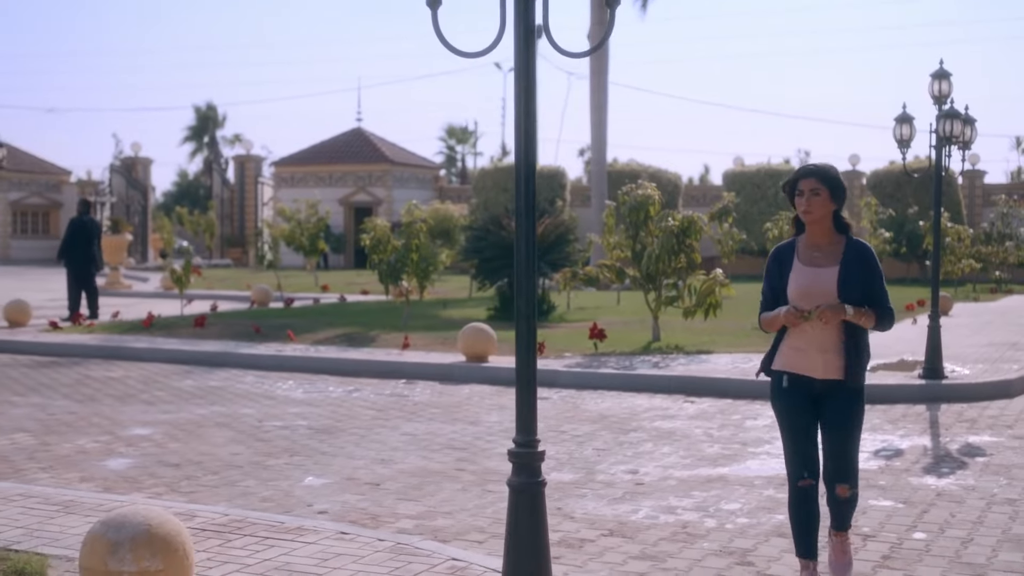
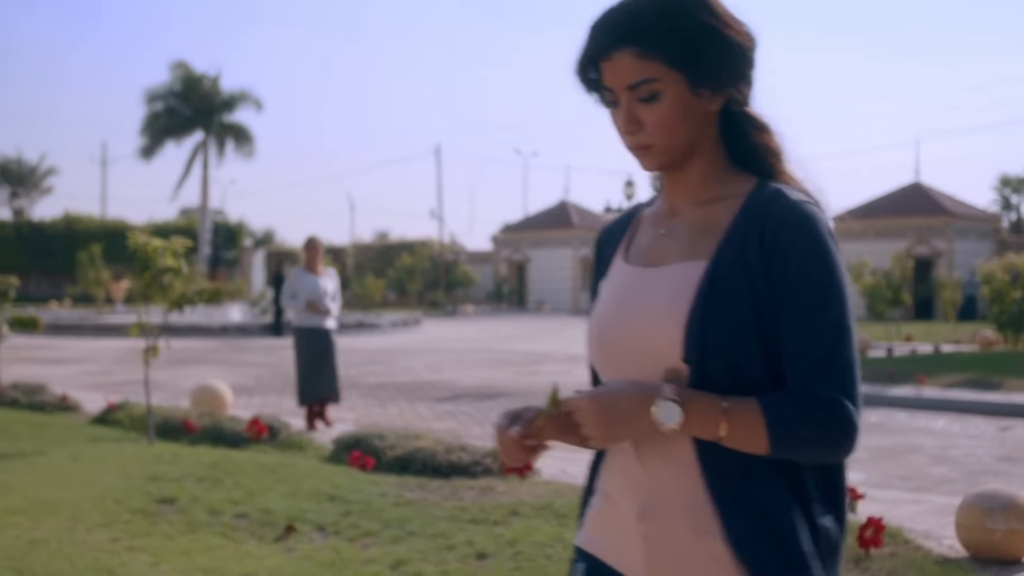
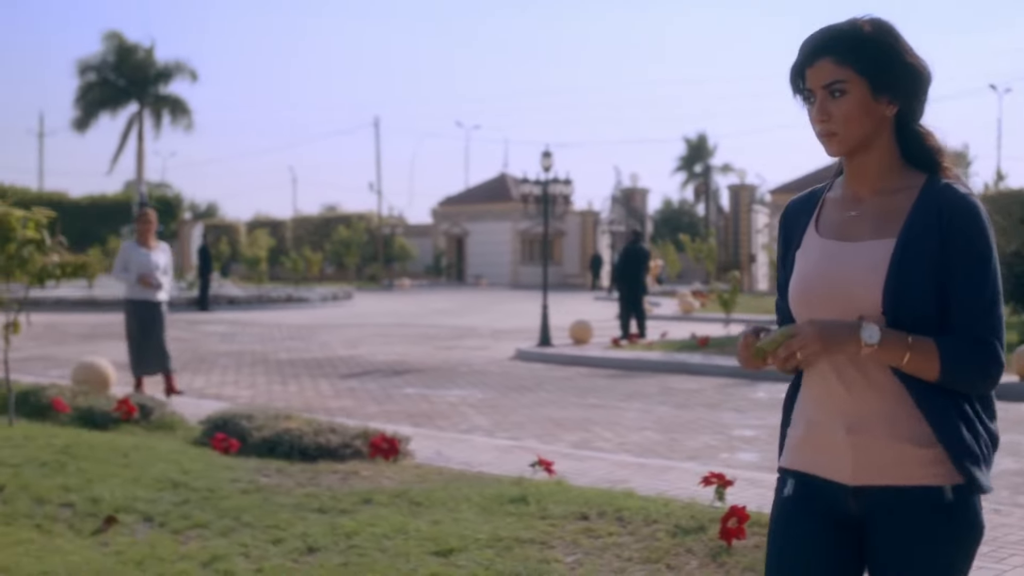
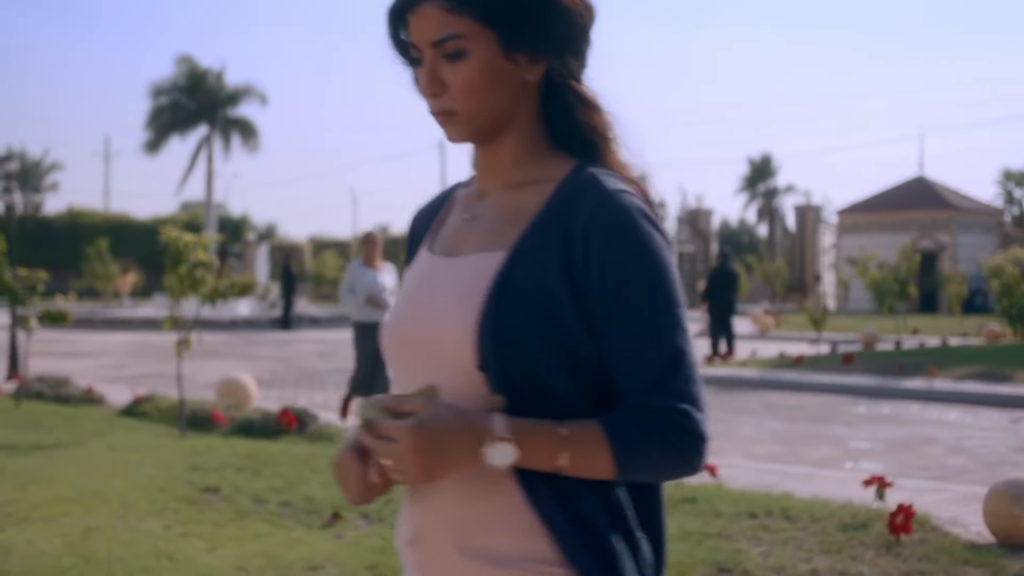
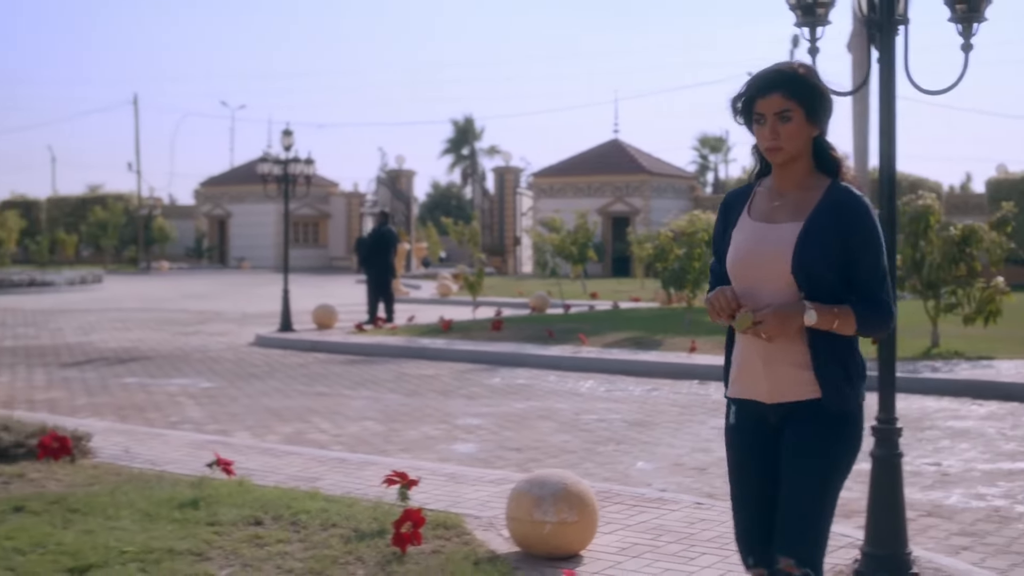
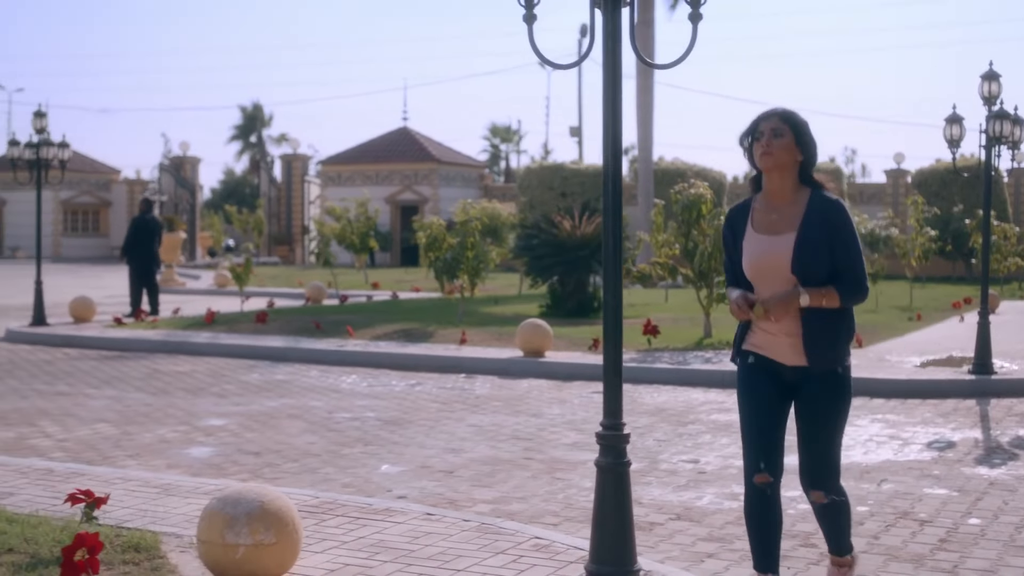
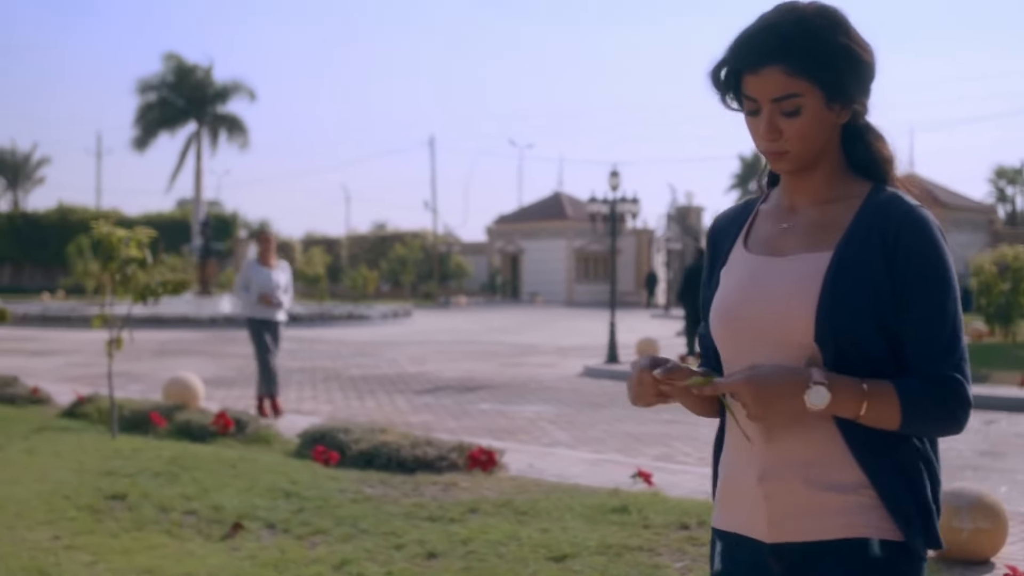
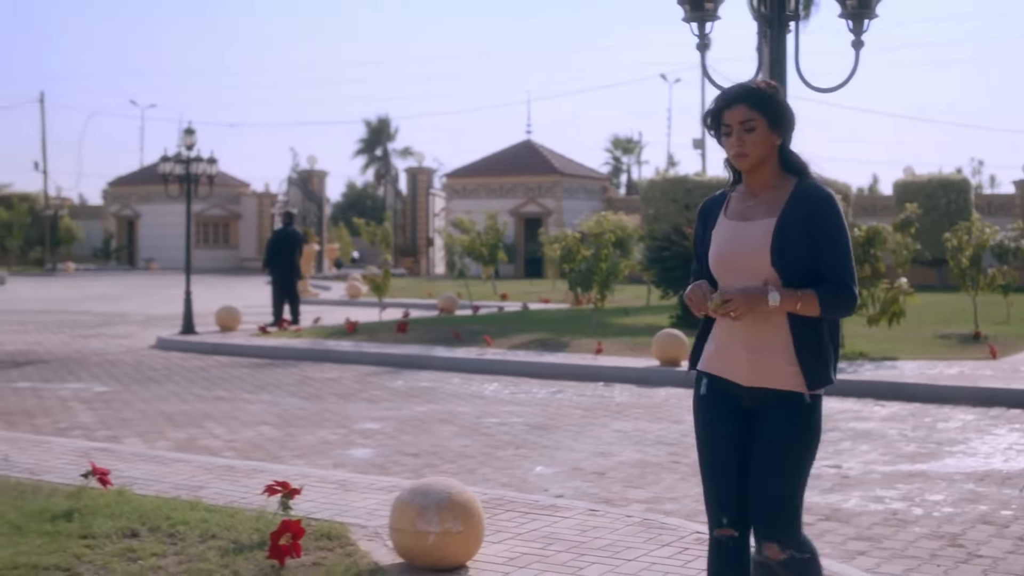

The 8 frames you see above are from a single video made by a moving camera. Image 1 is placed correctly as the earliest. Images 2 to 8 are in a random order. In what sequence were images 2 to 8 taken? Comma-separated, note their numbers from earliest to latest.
6, 8, 5, 3, 7, 2, 4
